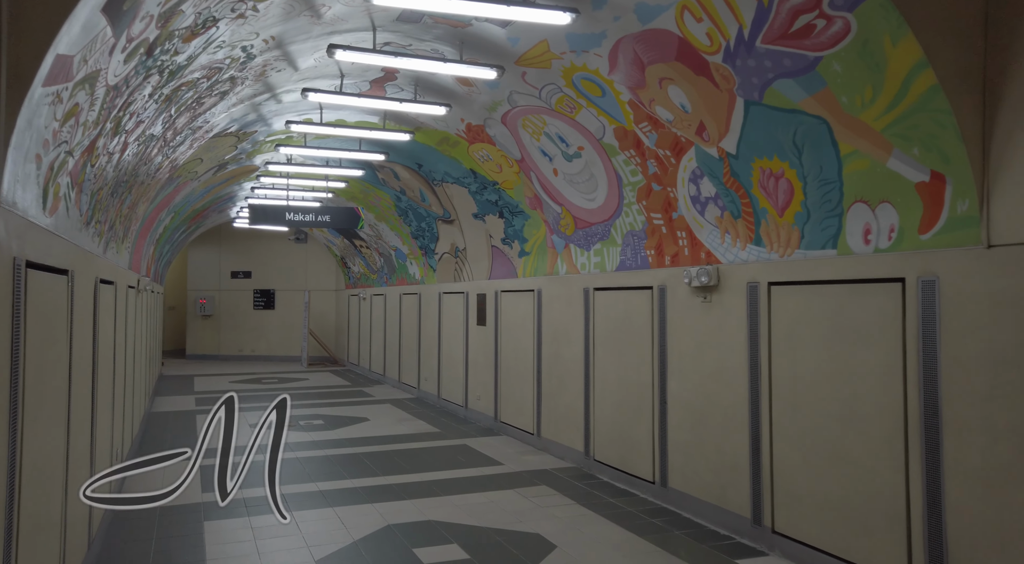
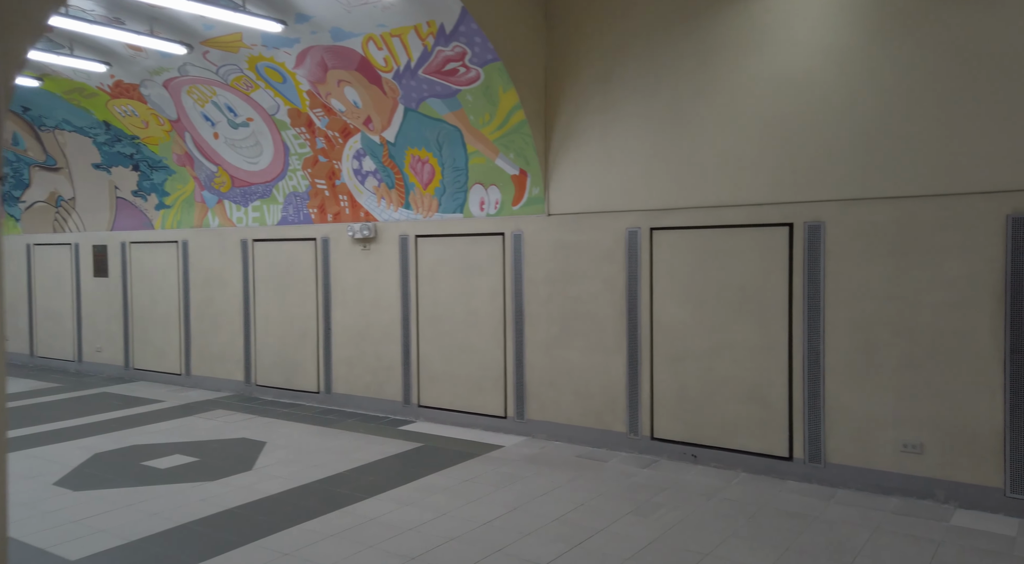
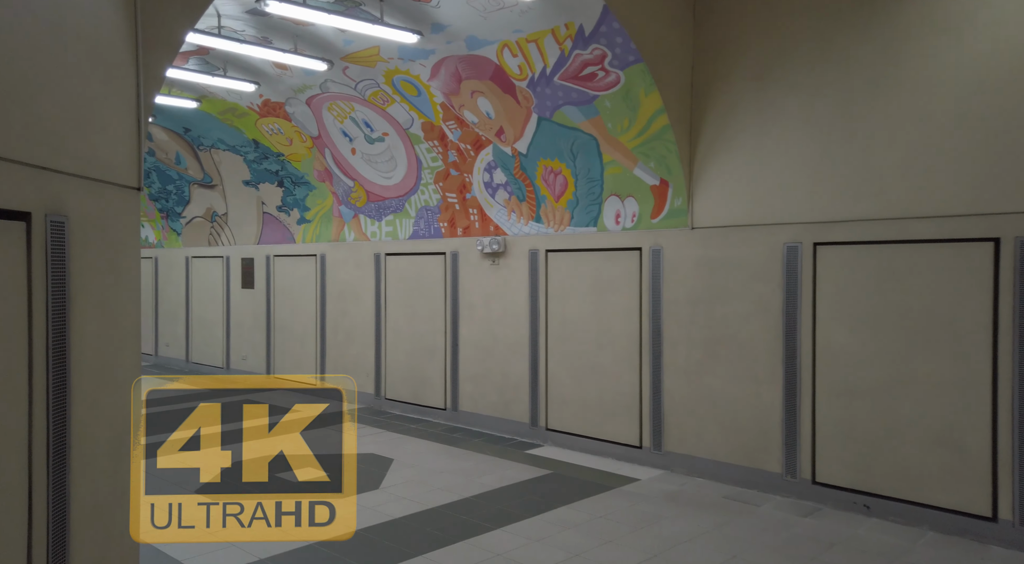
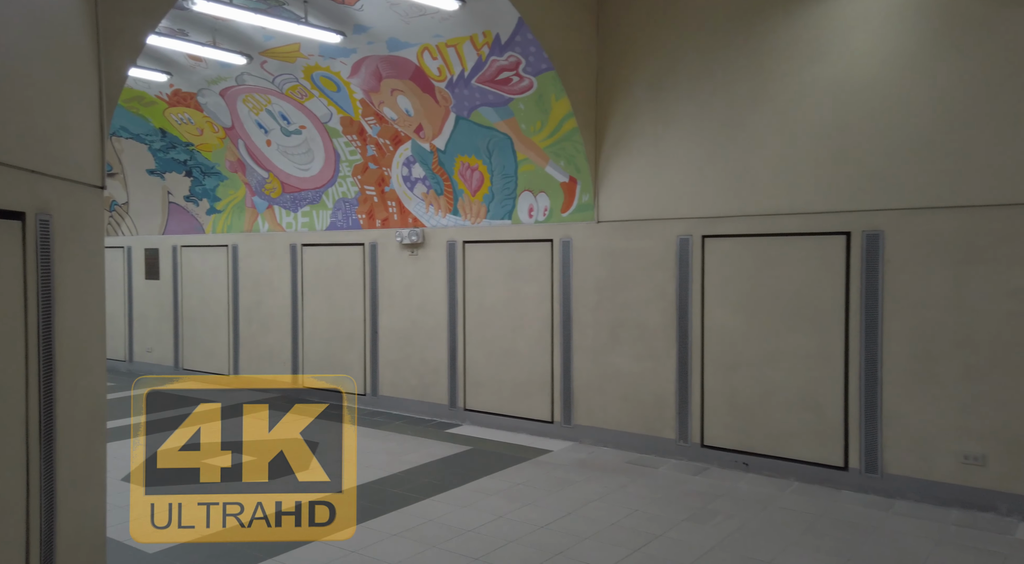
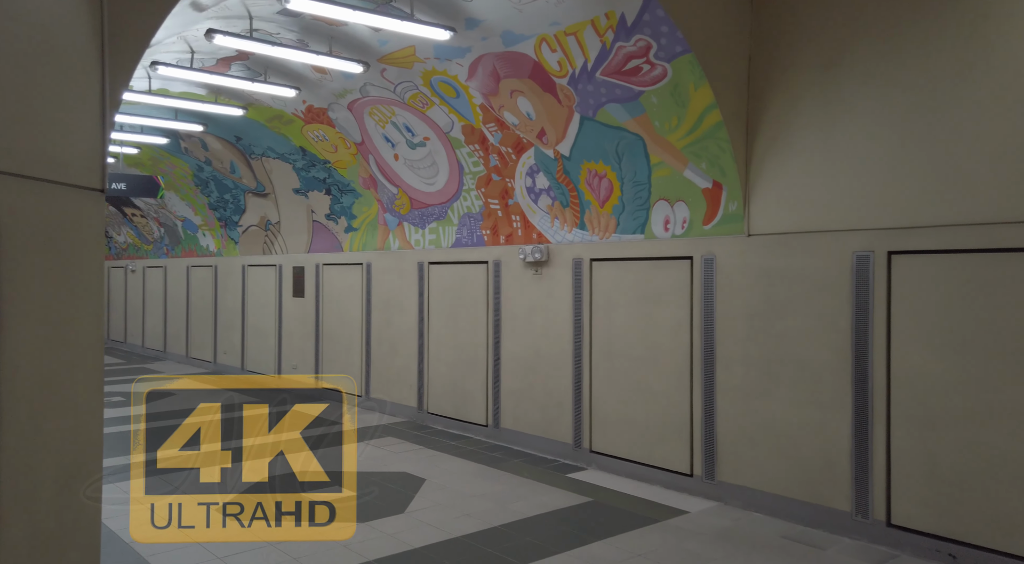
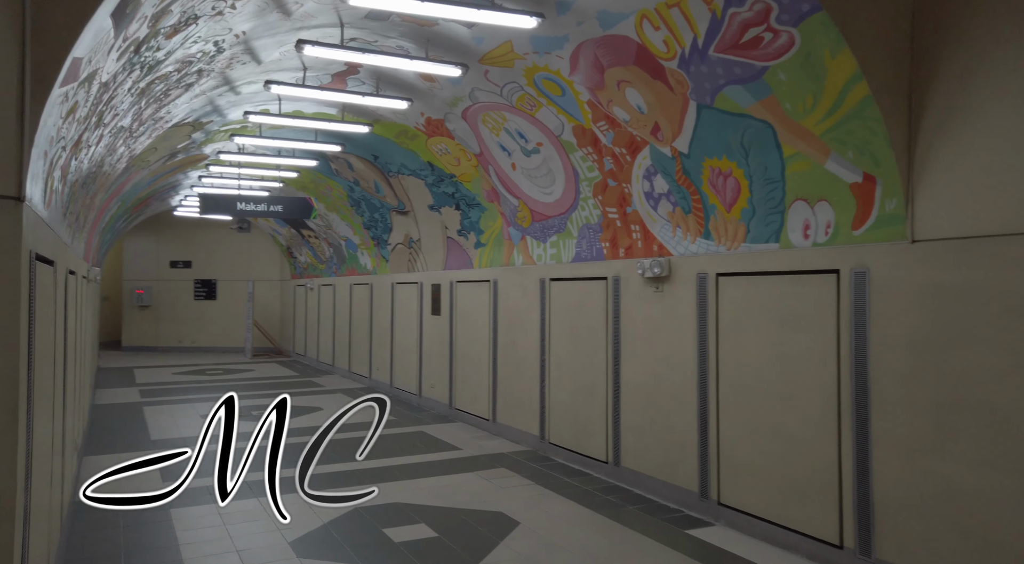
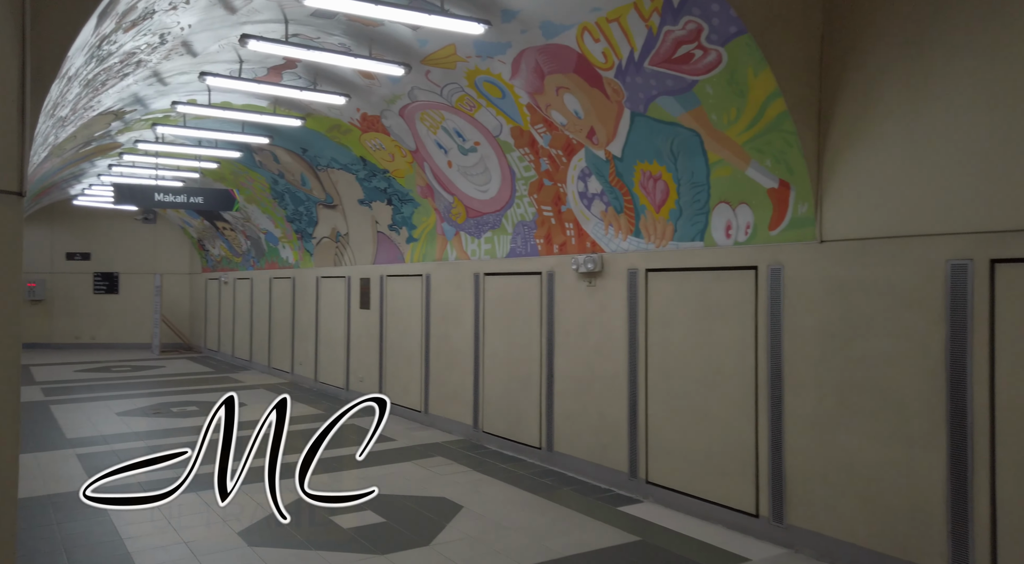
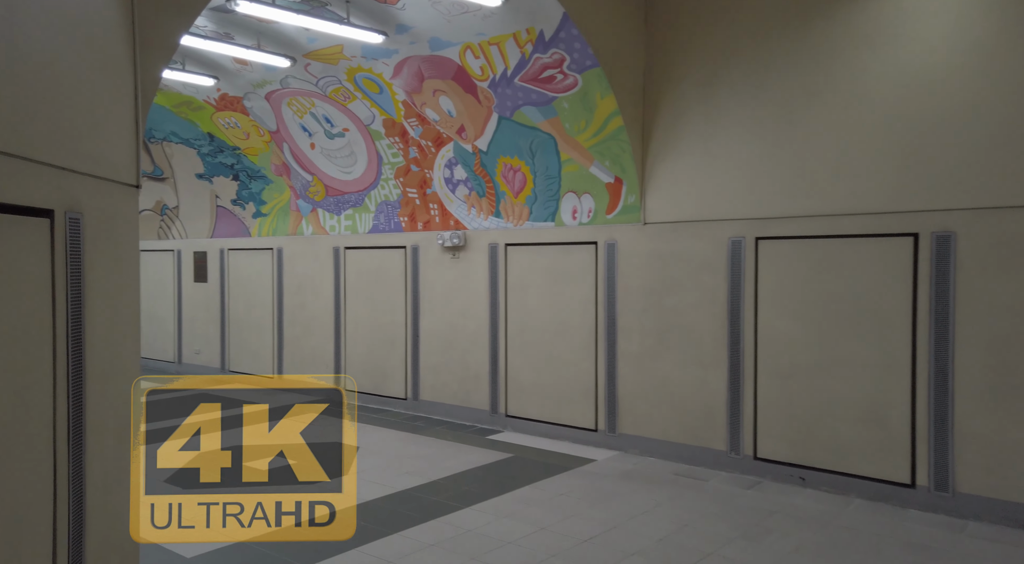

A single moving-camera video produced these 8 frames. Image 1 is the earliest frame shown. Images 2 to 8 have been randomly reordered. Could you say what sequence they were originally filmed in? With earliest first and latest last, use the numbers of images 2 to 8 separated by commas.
6, 7, 5, 3, 8, 4, 2
